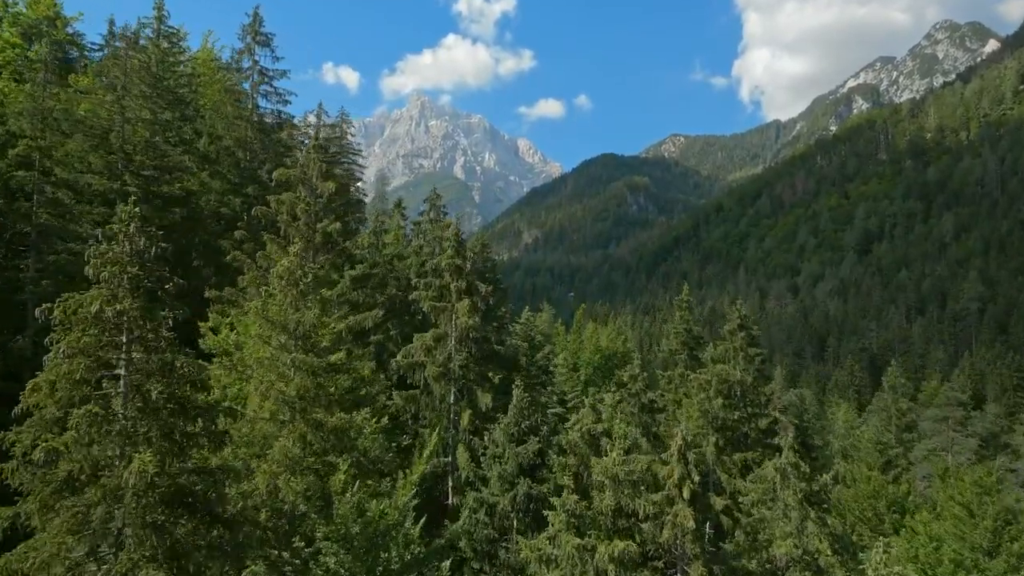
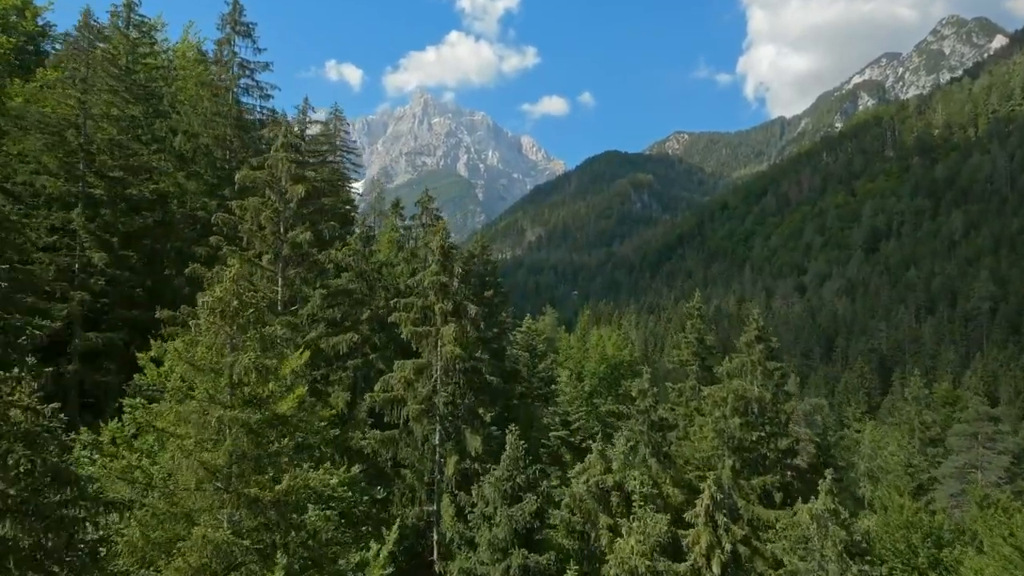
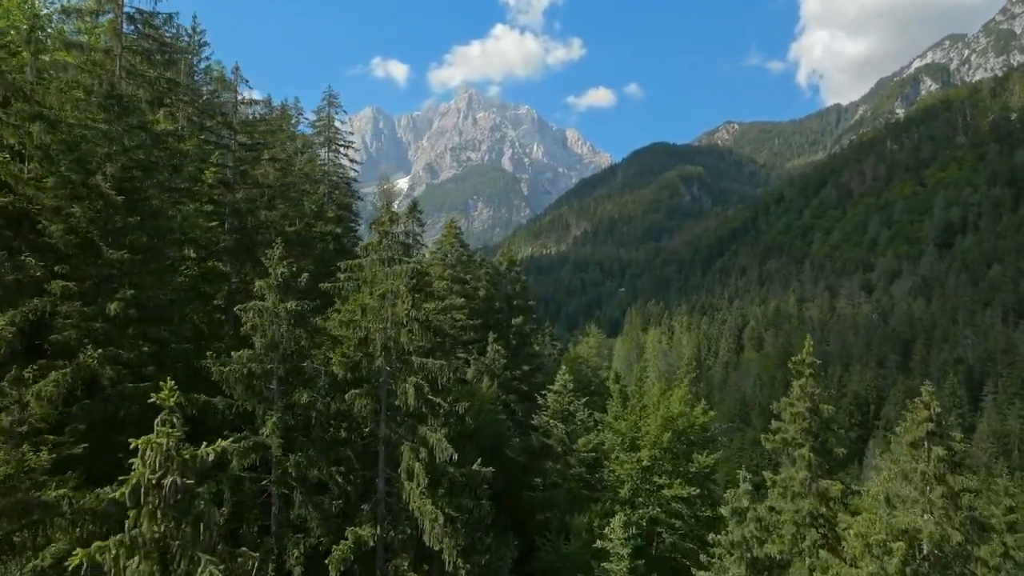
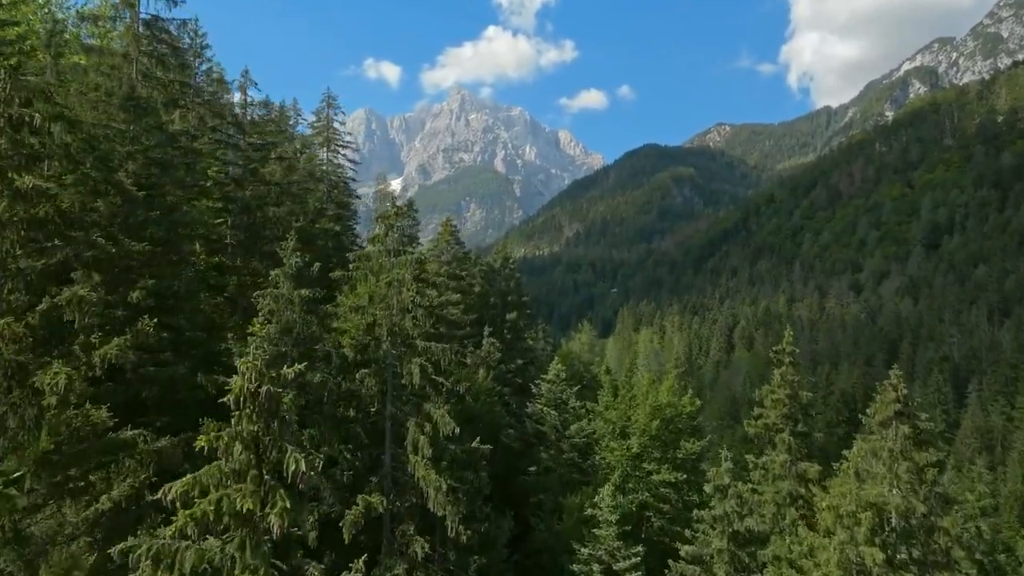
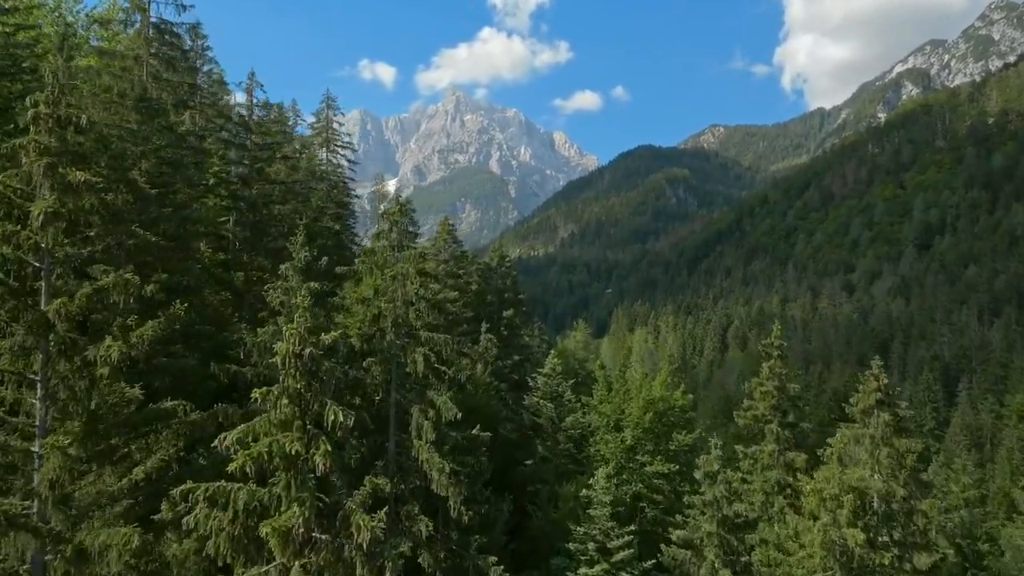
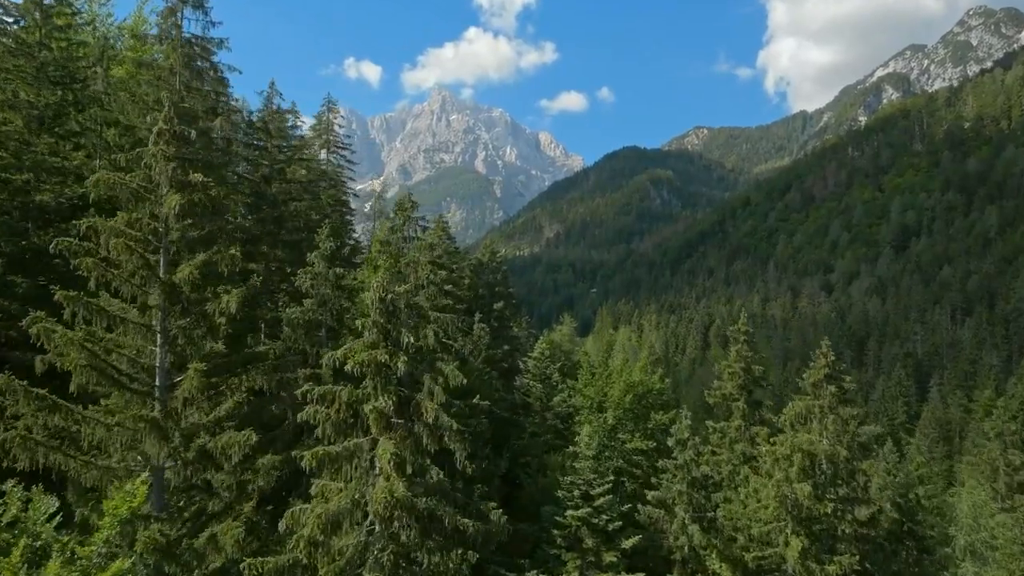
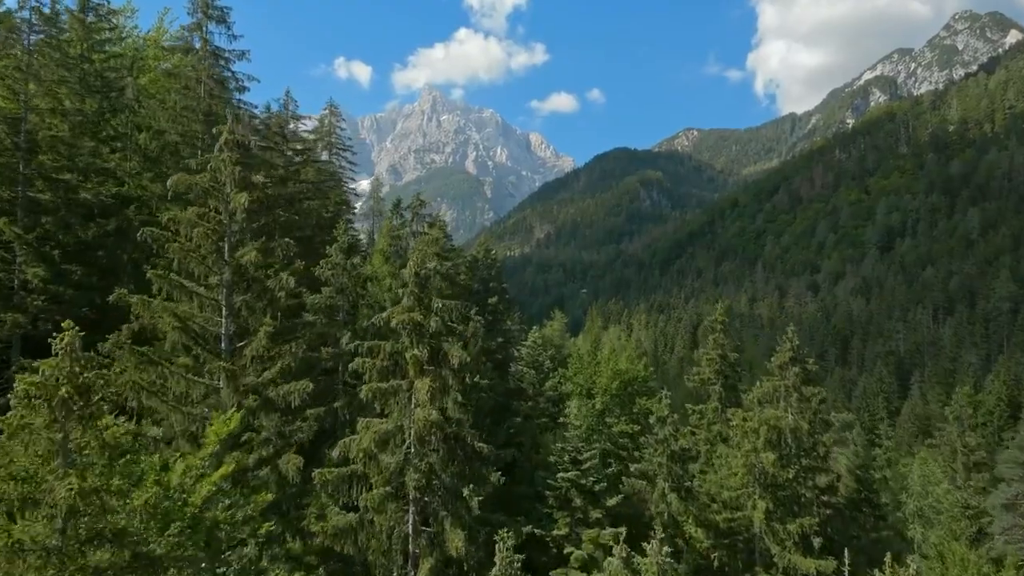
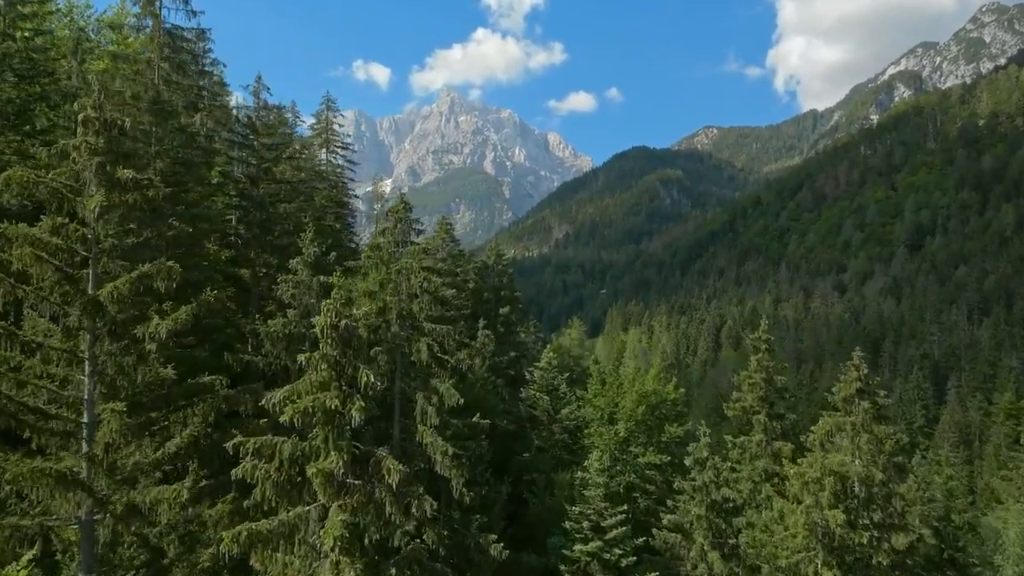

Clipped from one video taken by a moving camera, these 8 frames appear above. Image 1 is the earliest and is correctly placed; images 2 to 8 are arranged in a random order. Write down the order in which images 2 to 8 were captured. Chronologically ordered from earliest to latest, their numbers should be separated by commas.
2, 7, 6, 8, 5, 4, 3
